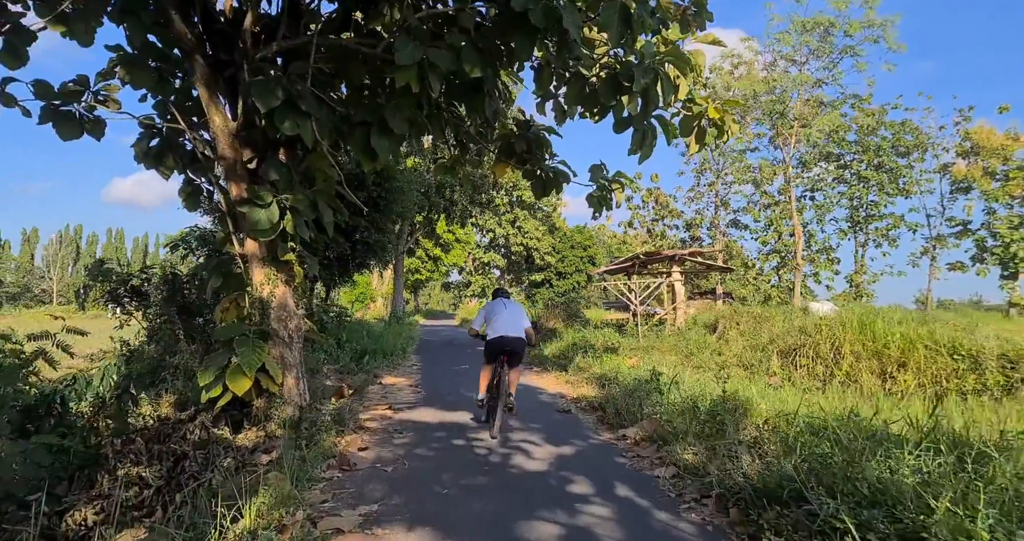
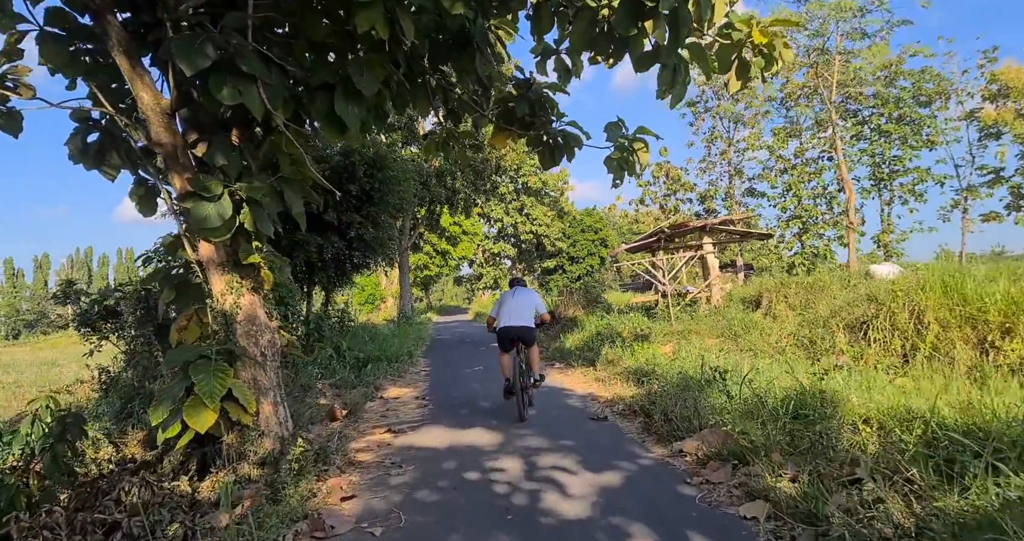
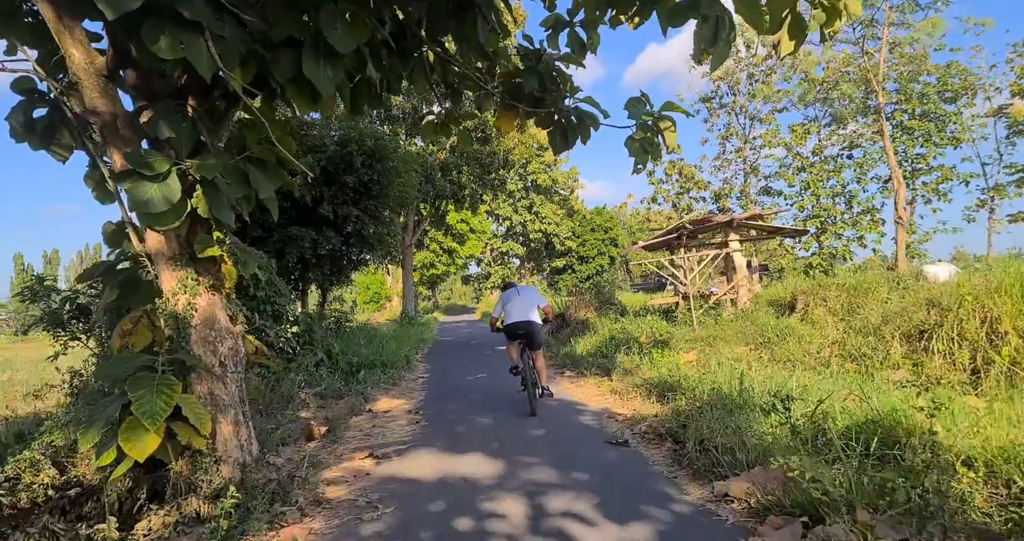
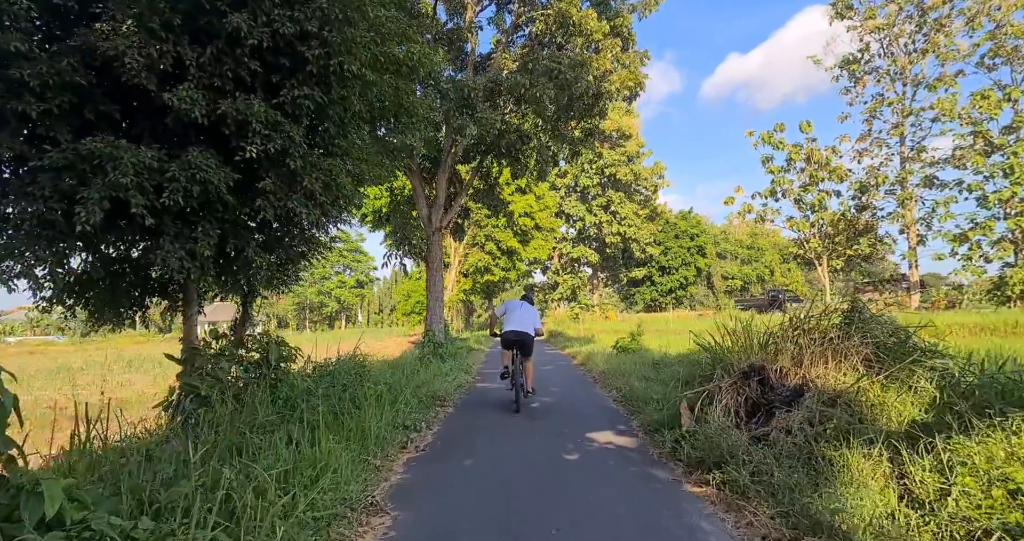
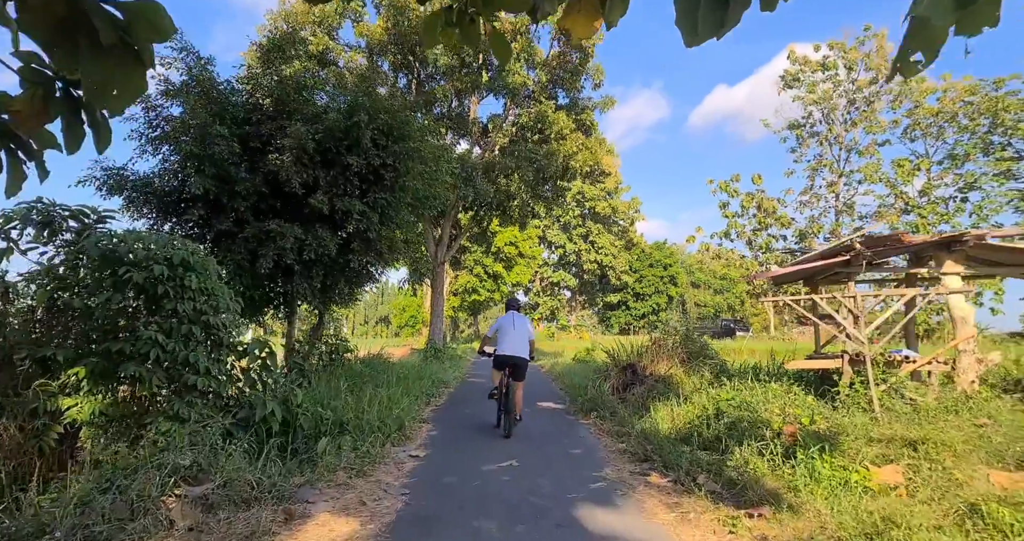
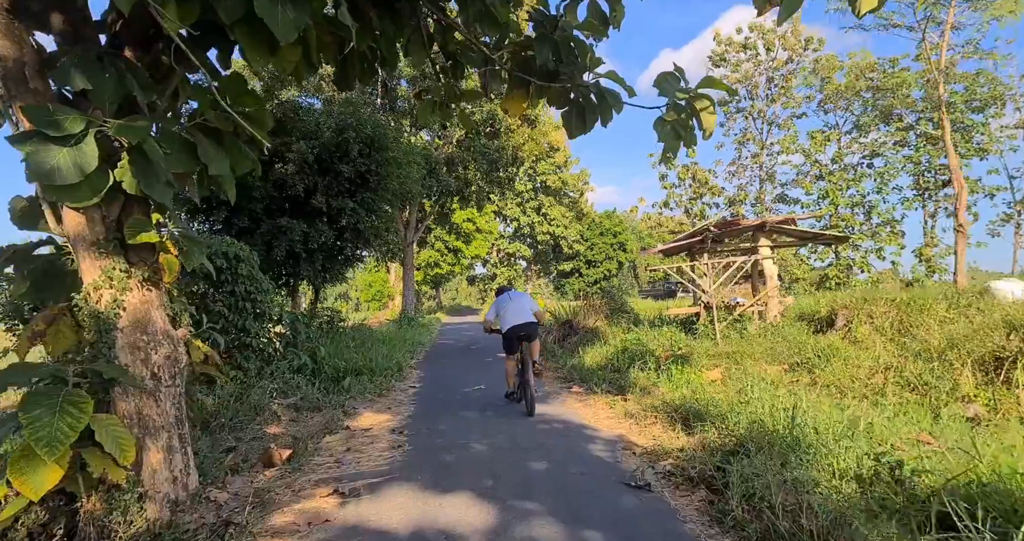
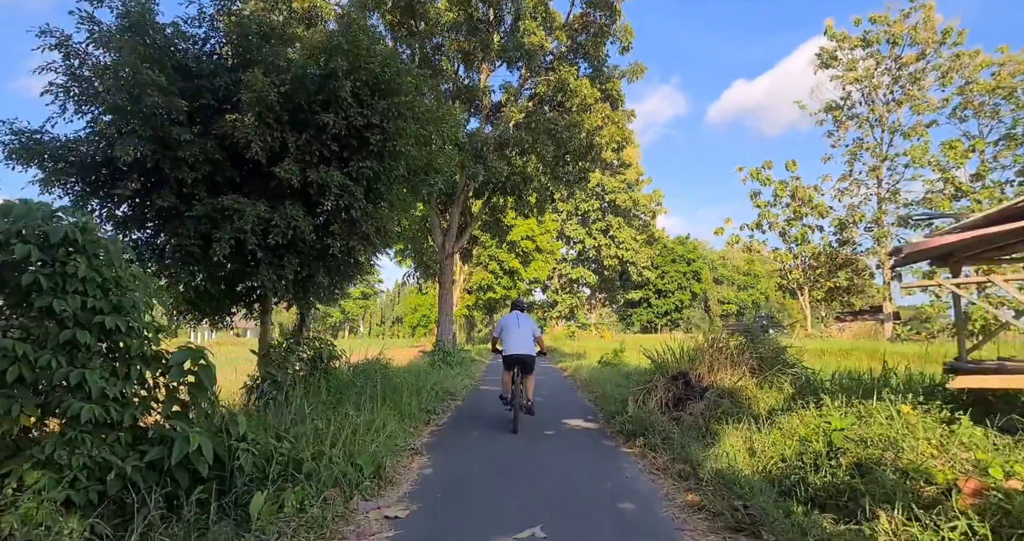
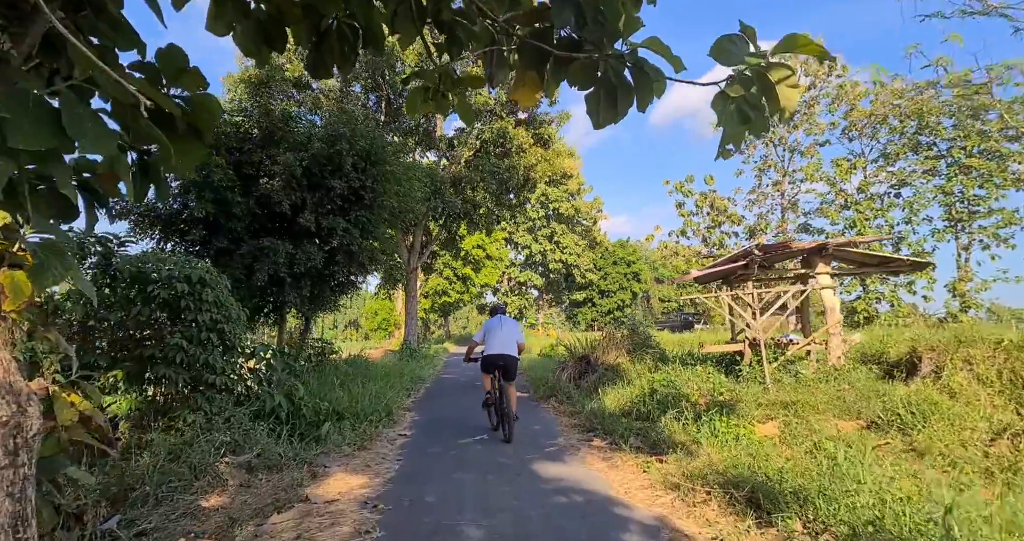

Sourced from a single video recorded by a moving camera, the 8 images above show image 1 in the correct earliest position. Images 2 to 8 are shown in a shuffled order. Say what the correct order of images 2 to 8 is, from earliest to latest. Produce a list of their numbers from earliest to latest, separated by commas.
2, 3, 6, 8, 5, 7, 4
